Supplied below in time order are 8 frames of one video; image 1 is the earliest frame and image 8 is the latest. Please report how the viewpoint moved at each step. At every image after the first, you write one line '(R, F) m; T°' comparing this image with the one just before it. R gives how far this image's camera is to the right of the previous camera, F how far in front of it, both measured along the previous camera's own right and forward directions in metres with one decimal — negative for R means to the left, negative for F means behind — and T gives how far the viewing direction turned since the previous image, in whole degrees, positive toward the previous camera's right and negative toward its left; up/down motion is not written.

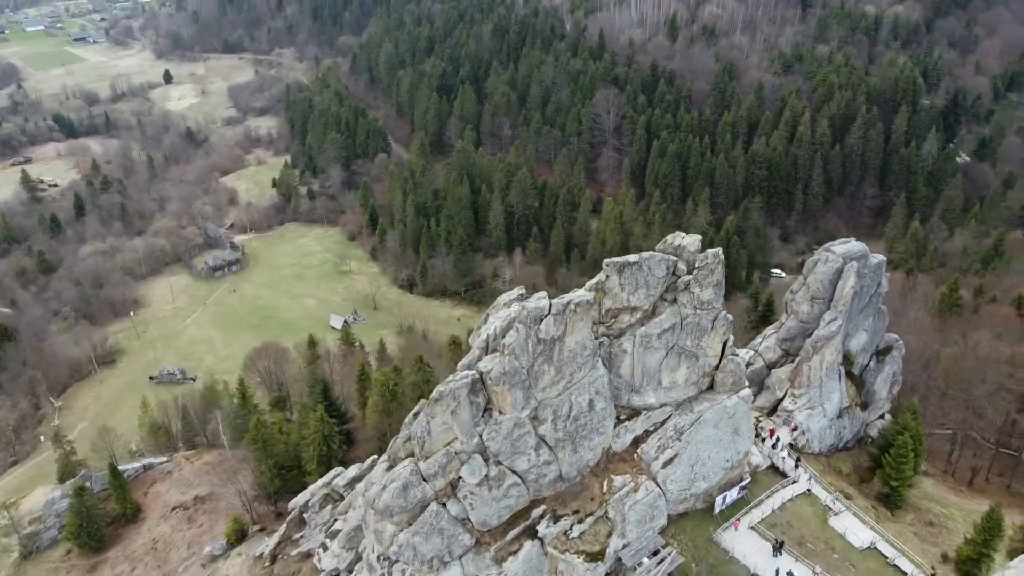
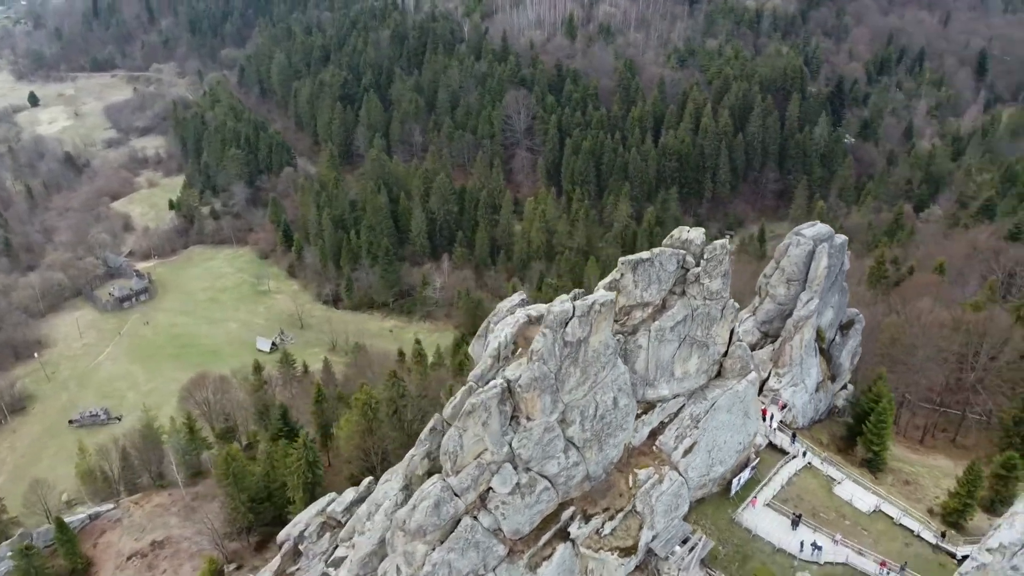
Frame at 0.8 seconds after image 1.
(-4.4, +0.3) m; +8°
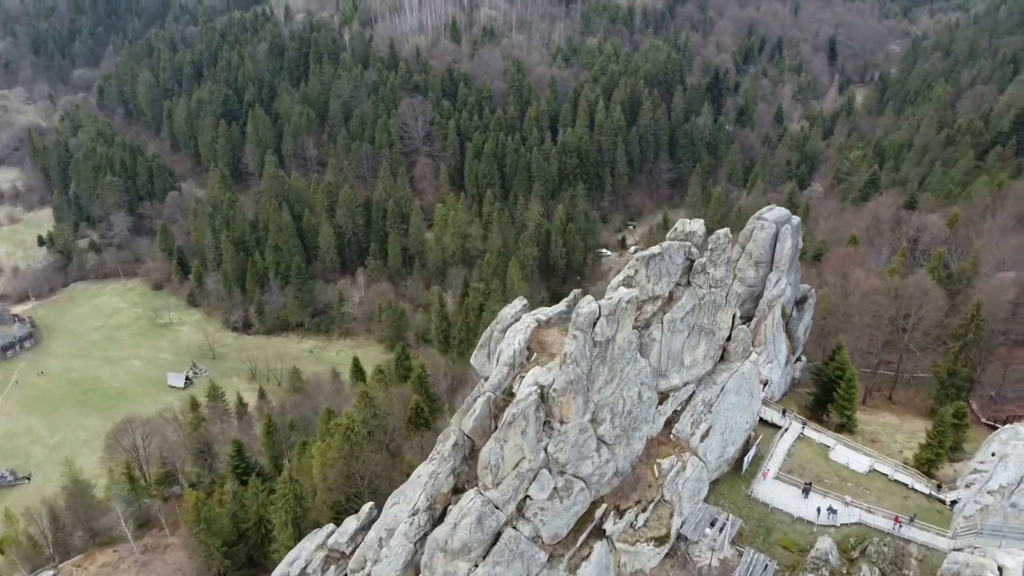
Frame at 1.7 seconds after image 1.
(-5.1, +0.5) m; +9°
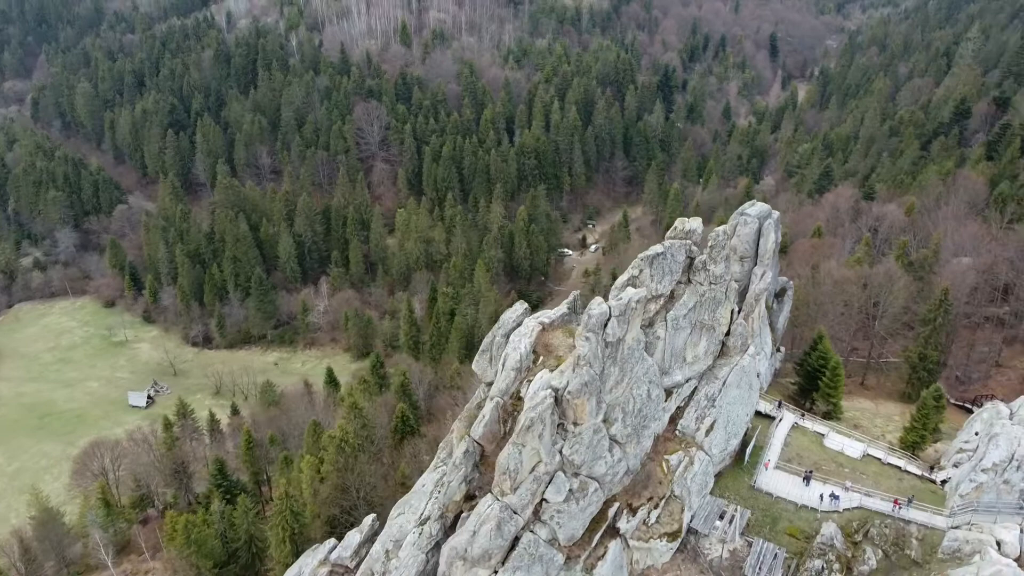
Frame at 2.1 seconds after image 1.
(-2.2, +0.1) m; +4°
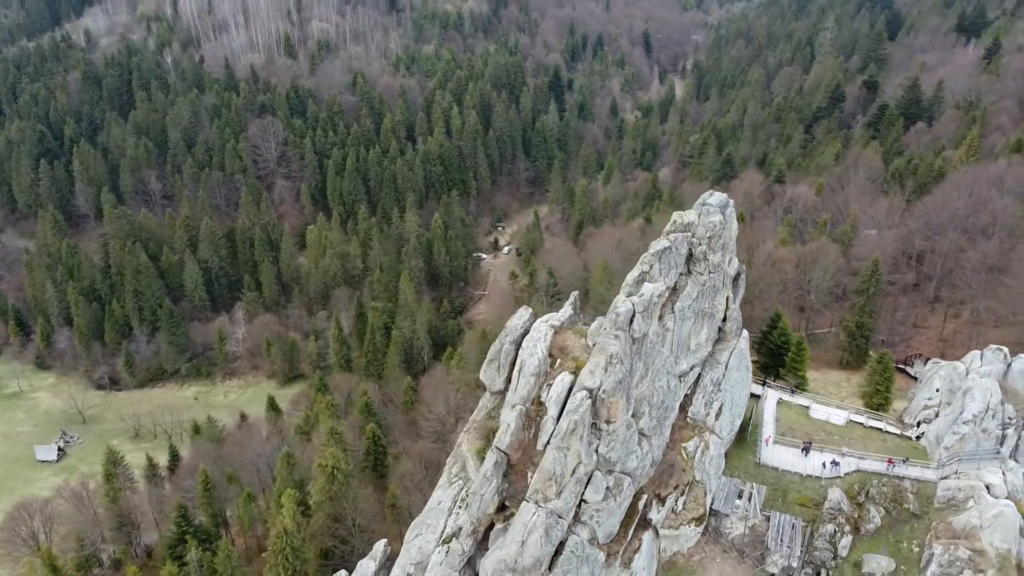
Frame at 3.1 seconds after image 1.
(-5.1, +0.4) m; +9°
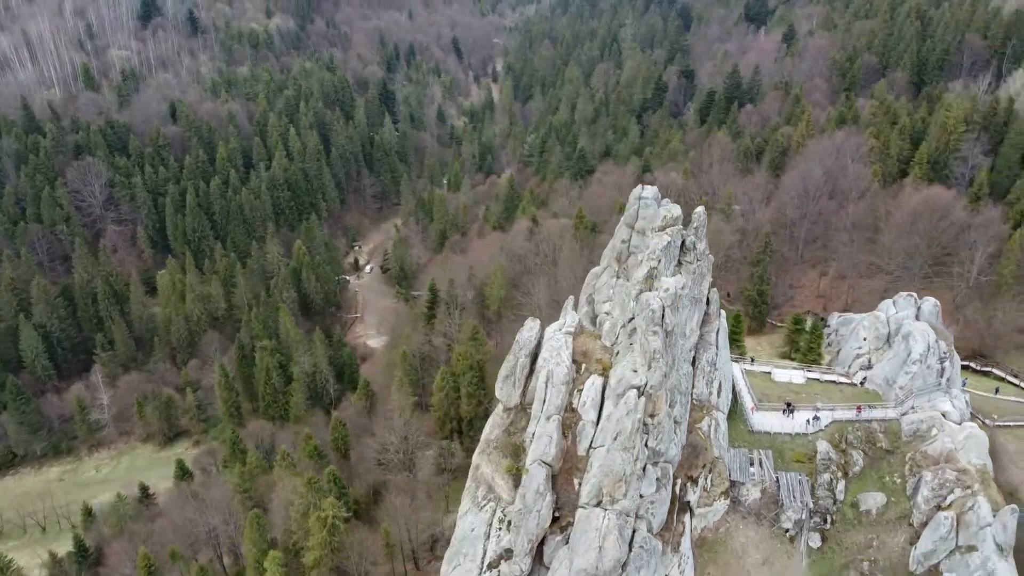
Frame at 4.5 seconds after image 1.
(-8.1, +1.0) m; +14°
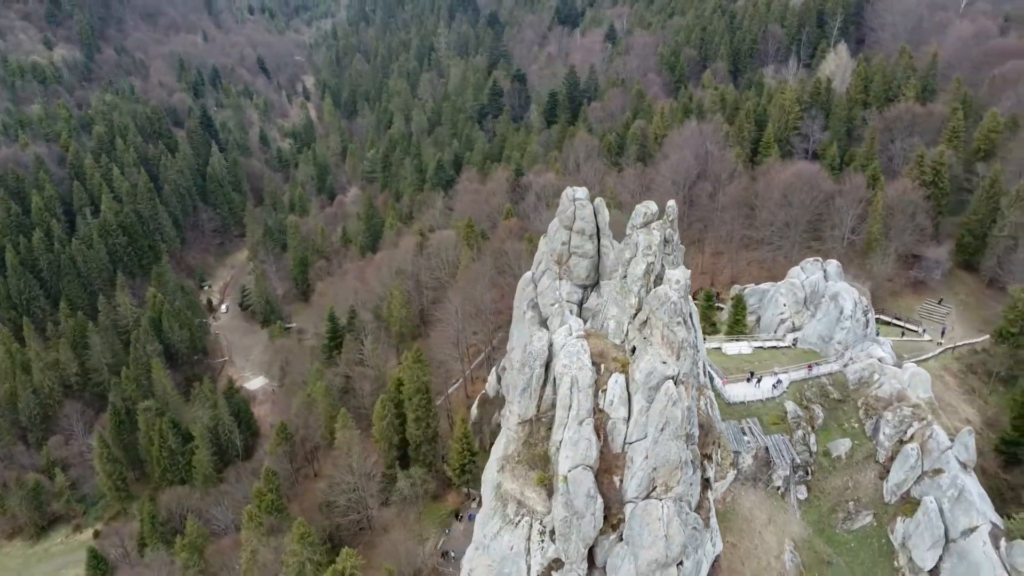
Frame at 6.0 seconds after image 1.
(-8.1, +0.9) m; +14°
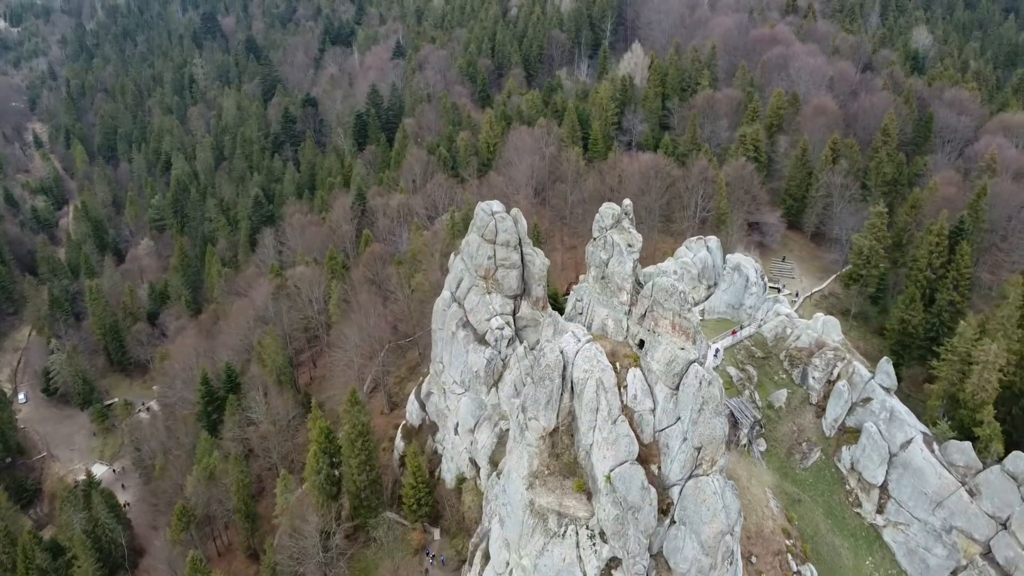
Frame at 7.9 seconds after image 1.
(-10.2, +1.5) m; +18°
